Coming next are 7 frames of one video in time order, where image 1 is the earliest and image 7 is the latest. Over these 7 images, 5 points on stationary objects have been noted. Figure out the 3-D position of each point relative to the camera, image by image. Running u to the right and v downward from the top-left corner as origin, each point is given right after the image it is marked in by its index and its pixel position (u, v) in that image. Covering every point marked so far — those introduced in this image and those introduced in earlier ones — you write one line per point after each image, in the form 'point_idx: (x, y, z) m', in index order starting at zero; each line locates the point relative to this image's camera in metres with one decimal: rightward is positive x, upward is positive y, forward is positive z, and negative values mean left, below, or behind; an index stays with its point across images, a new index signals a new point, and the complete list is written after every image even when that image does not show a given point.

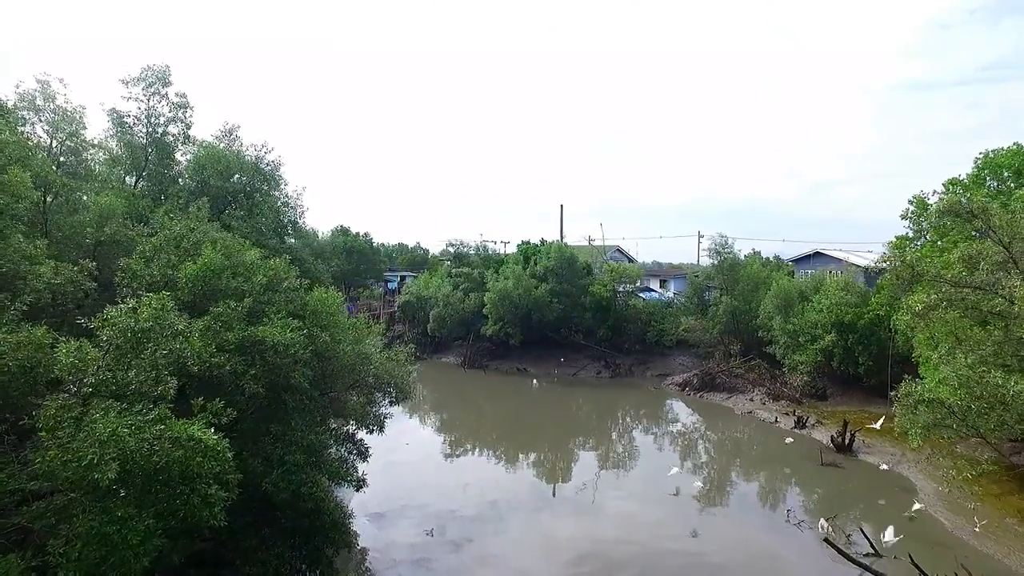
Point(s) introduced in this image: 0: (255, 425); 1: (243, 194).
0: (-2.7, -1.5, +7.2) m
1: (-5.2, +1.8, +13.0) m
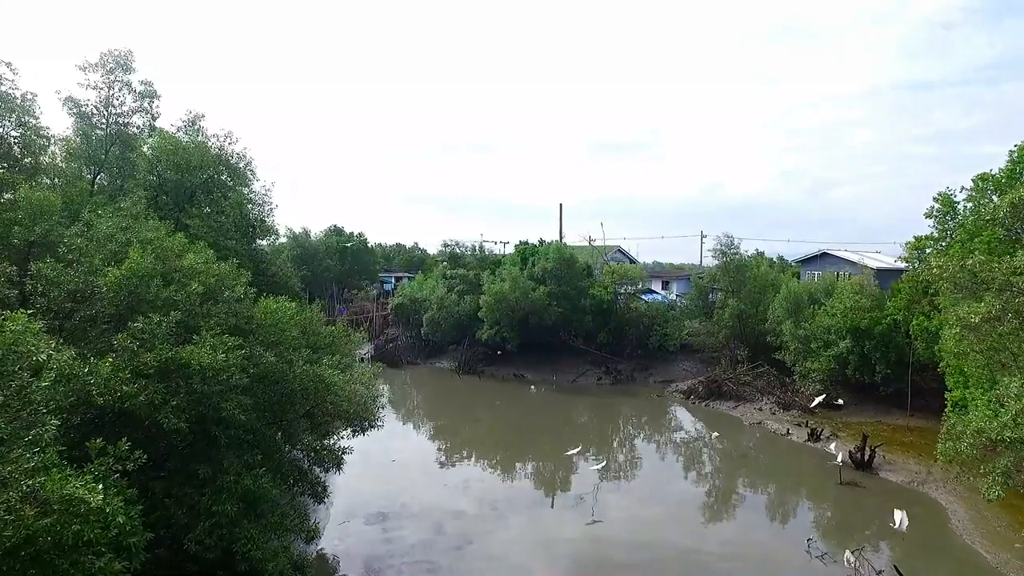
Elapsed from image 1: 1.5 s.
0: (-2.9, -1.6, +5.9) m
1: (-5.3, +1.7, +11.7) m
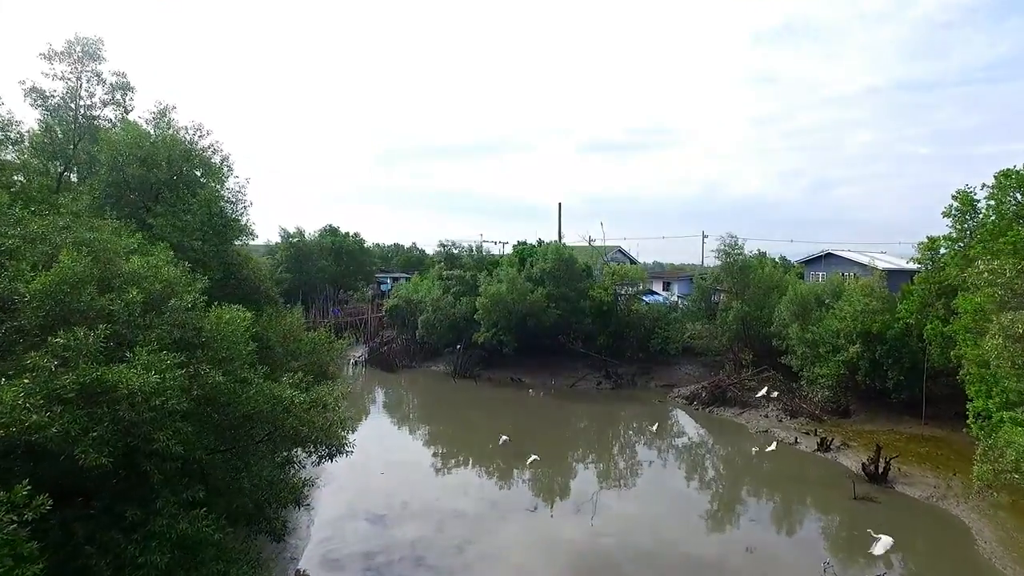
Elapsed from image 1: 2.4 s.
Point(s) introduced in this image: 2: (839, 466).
0: (-3.0, -1.6, +5.0) m
1: (-5.5, +1.6, +10.9) m
2: (+8.7, -4.7, +18.0) m
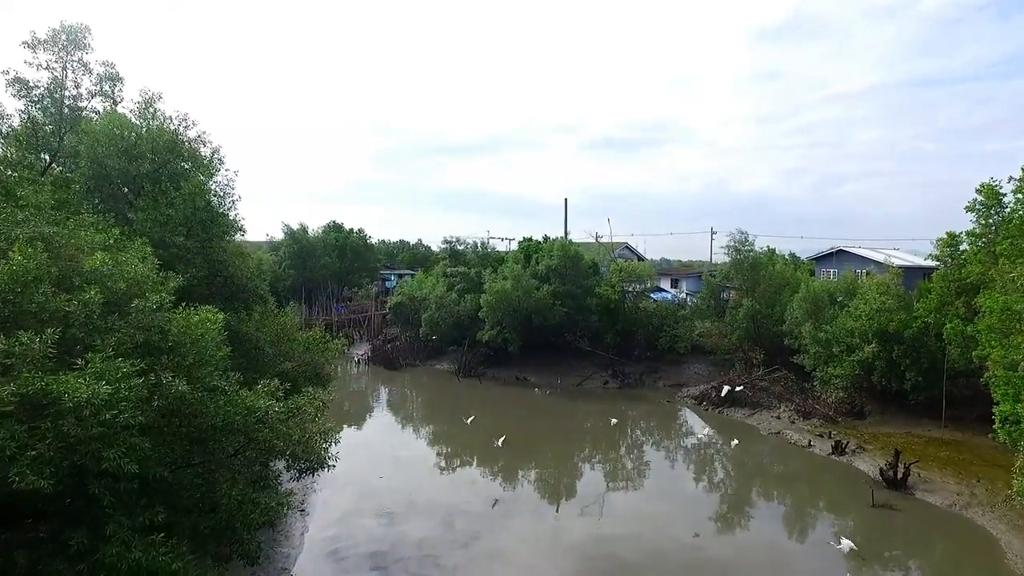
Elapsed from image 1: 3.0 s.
0: (-3.1, -1.6, +4.5) m
1: (-5.4, +1.7, +10.3) m
2: (+8.8, -4.7, +17.4) m
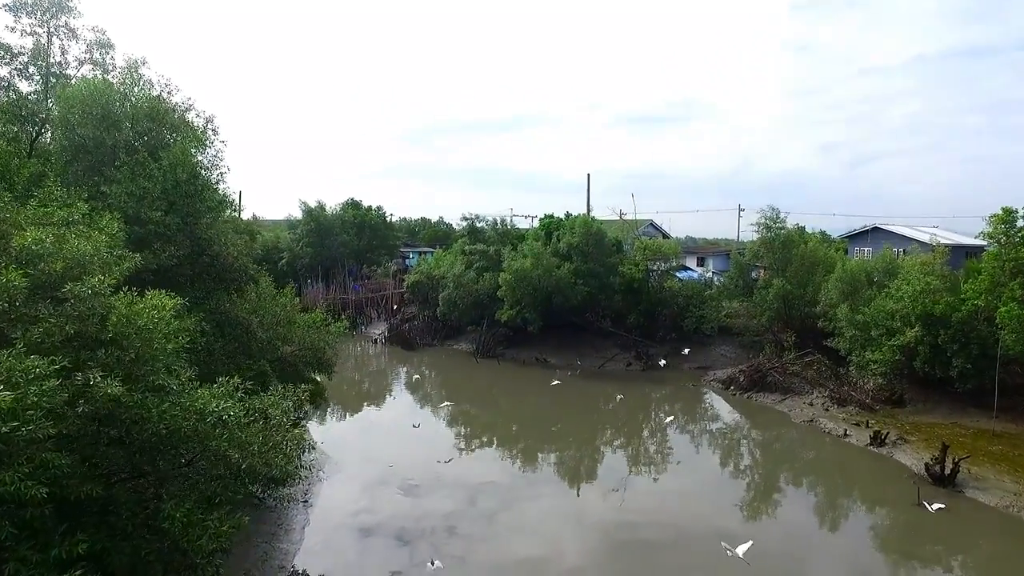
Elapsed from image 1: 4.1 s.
0: (-3.1, -1.5, +3.7) m
1: (-5.3, +2.0, +9.5) m
2: (+9.2, -4.2, +16.3) m
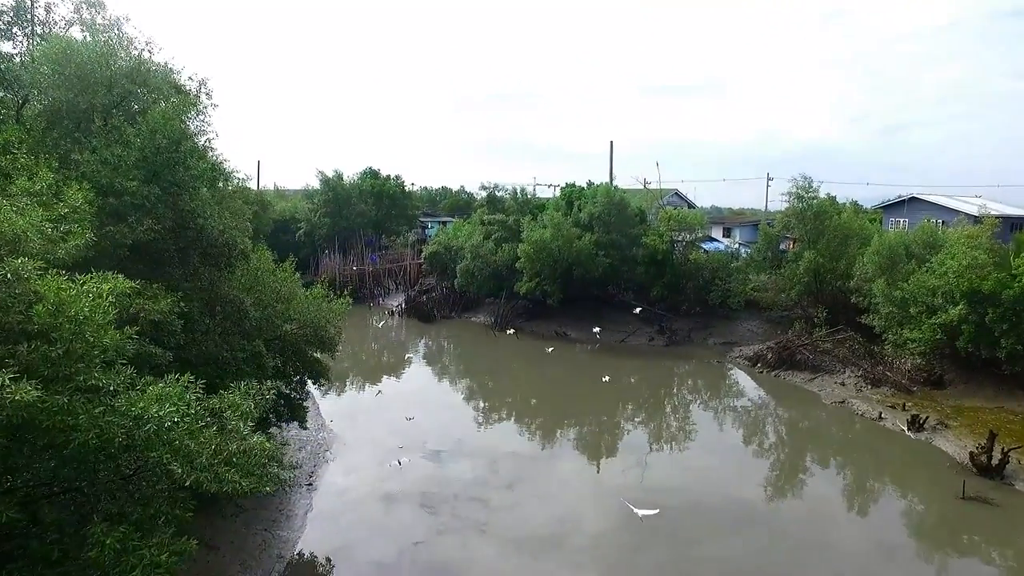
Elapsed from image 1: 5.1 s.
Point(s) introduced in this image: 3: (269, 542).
0: (-3.2, -1.5, +3.1) m
1: (-5.1, +2.3, +8.8) m
2: (+9.6, -3.6, +15.3) m
3: (-3.8, -4.0, +10.6) m
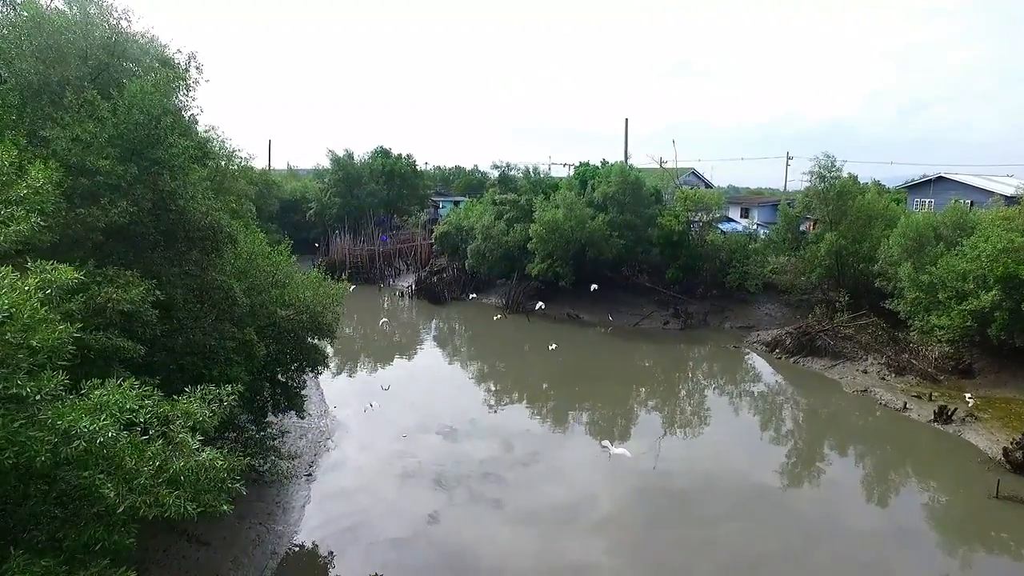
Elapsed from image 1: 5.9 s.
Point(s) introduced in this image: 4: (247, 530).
0: (-3.3, -1.5, +2.6) m
1: (-5.1, +2.5, +8.2) m
2: (+9.8, -3.3, +14.6) m
3: (-3.7, -3.7, +10.2) m
4: (-4.0, -3.6, +10.2) m
